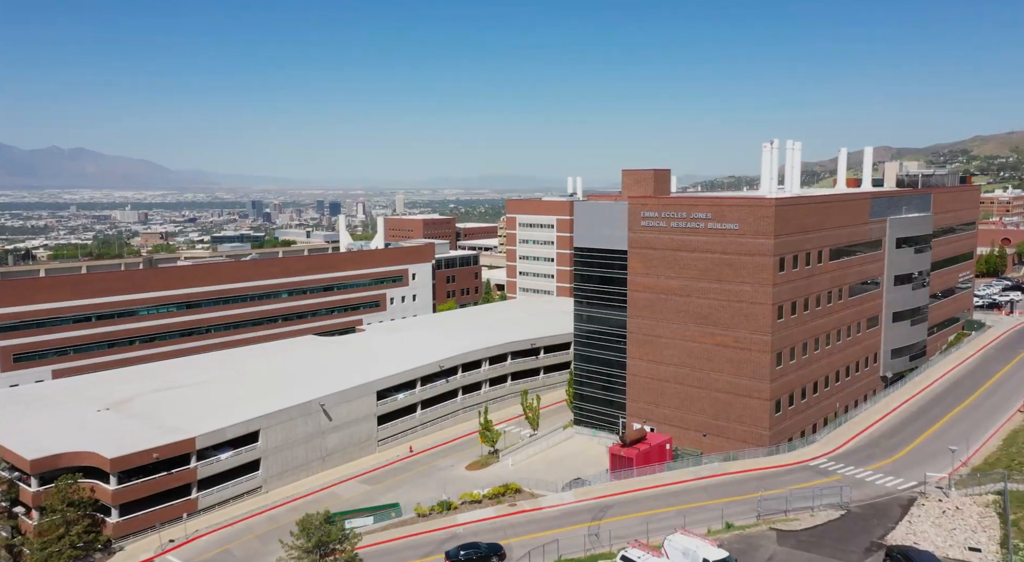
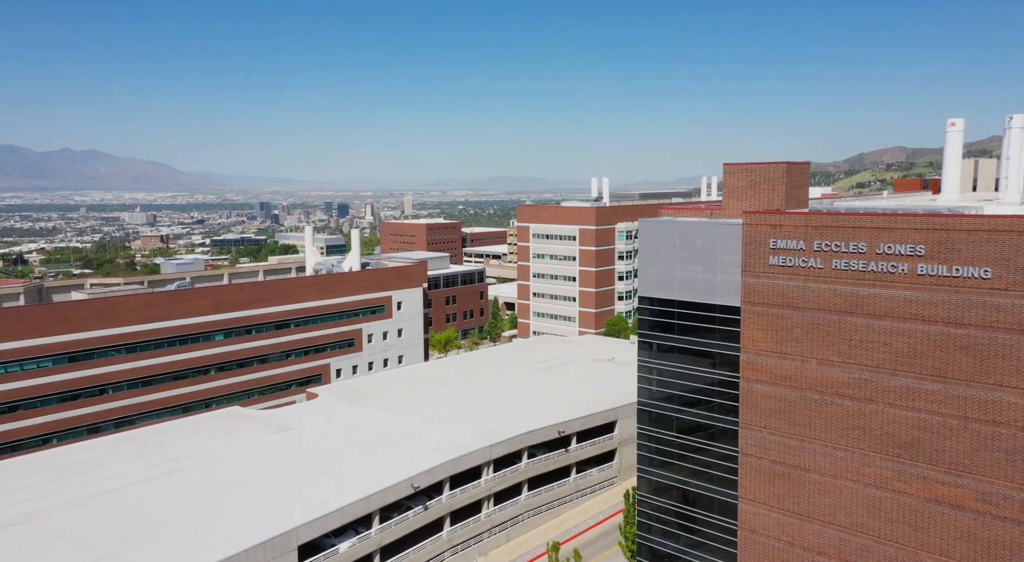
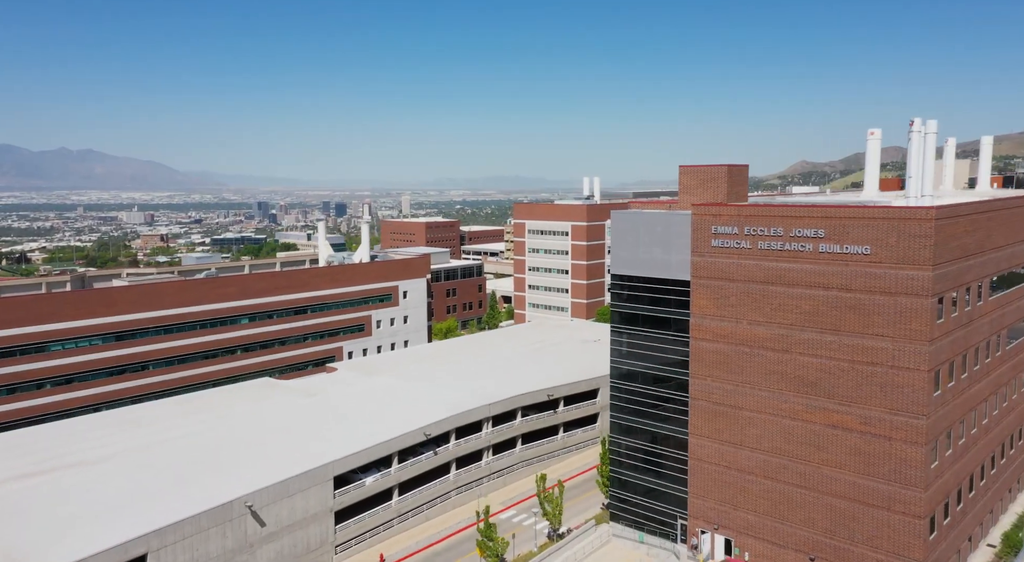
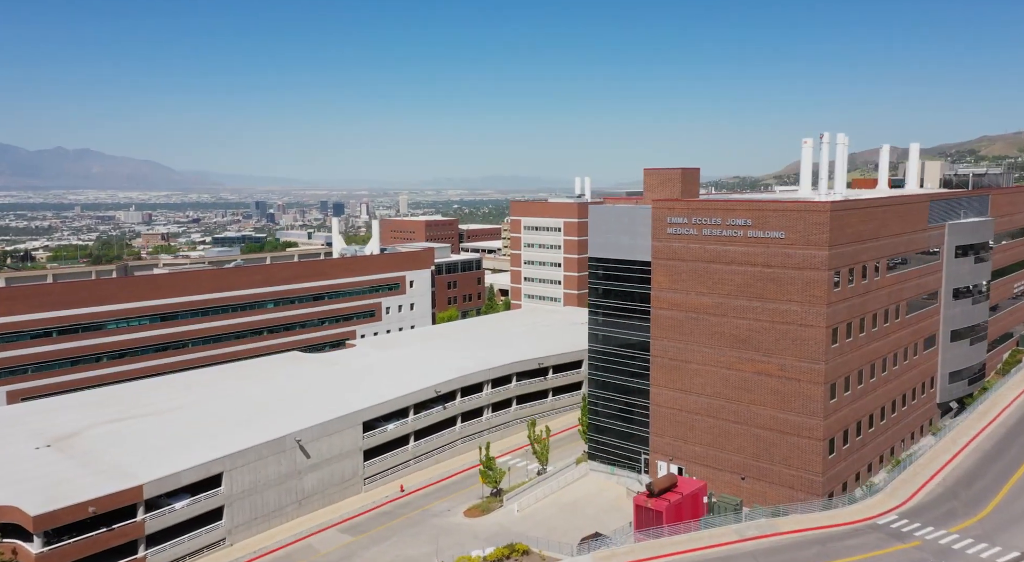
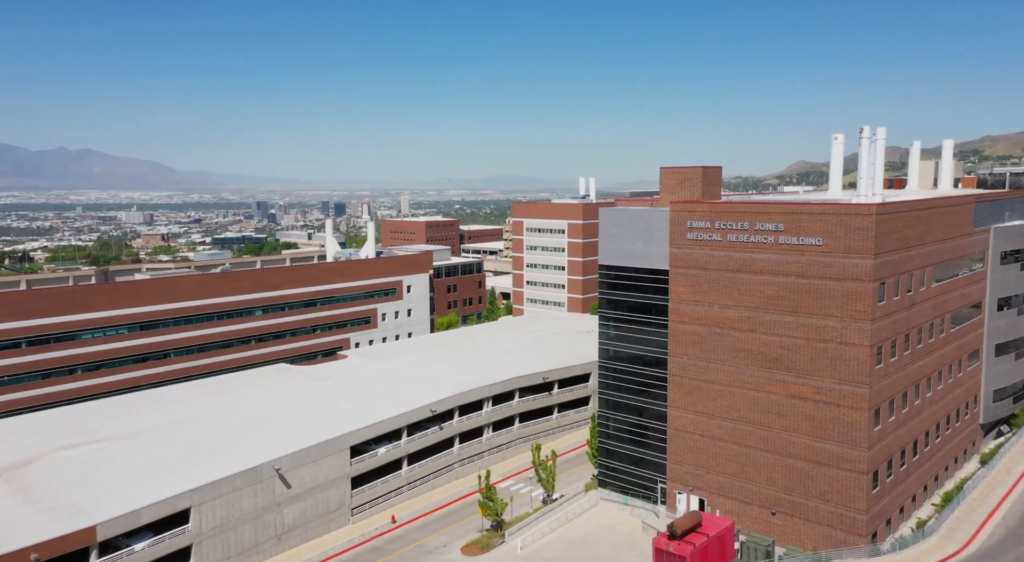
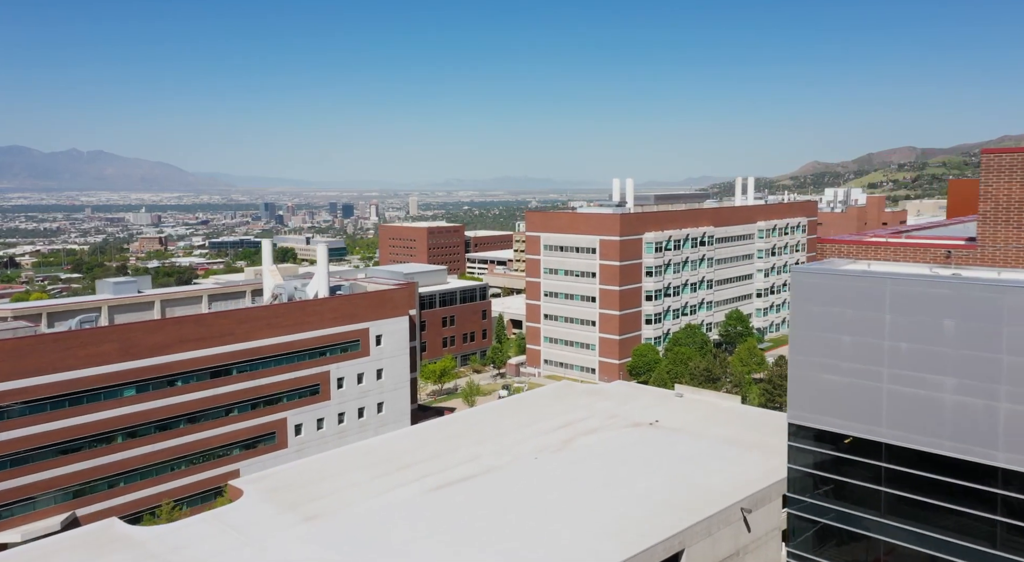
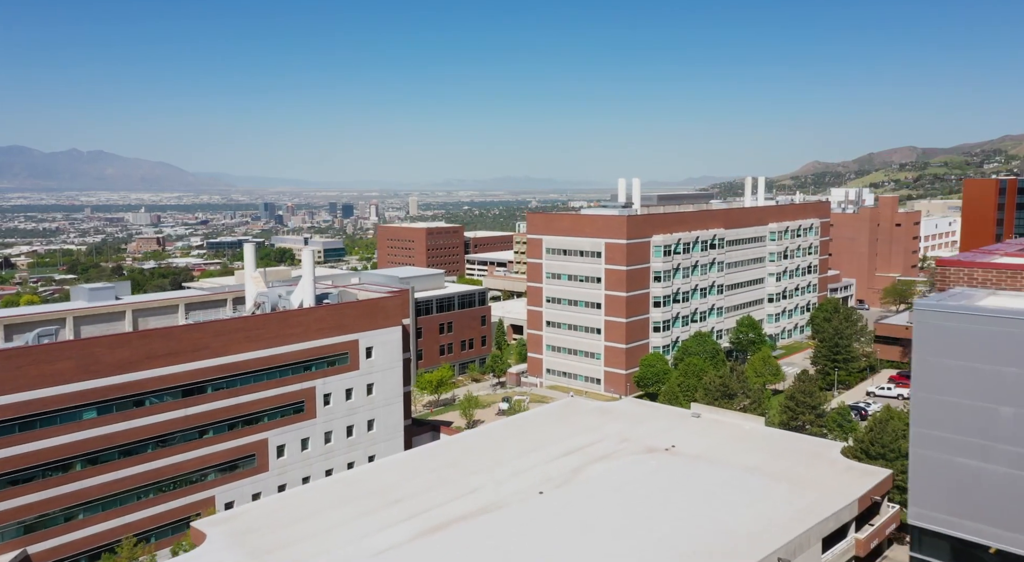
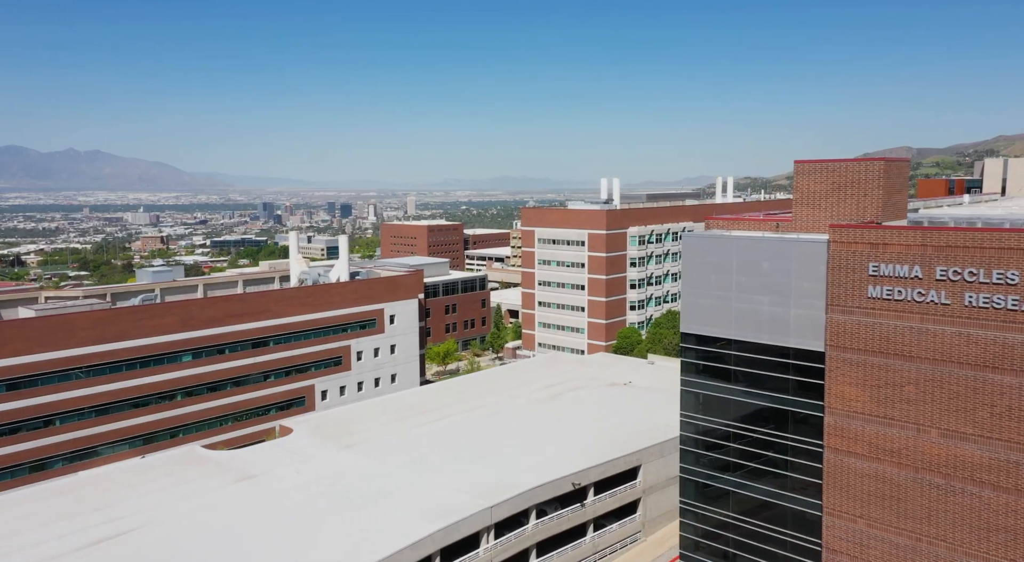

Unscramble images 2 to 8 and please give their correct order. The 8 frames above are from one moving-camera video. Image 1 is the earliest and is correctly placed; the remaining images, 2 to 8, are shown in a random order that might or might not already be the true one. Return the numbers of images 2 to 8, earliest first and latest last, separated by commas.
4, 5, 3, 2, 8, 6, 7
